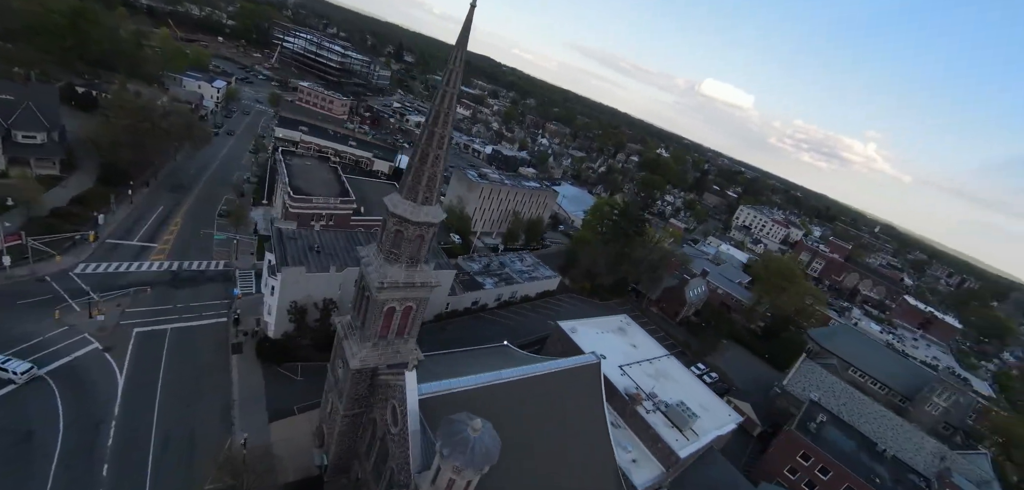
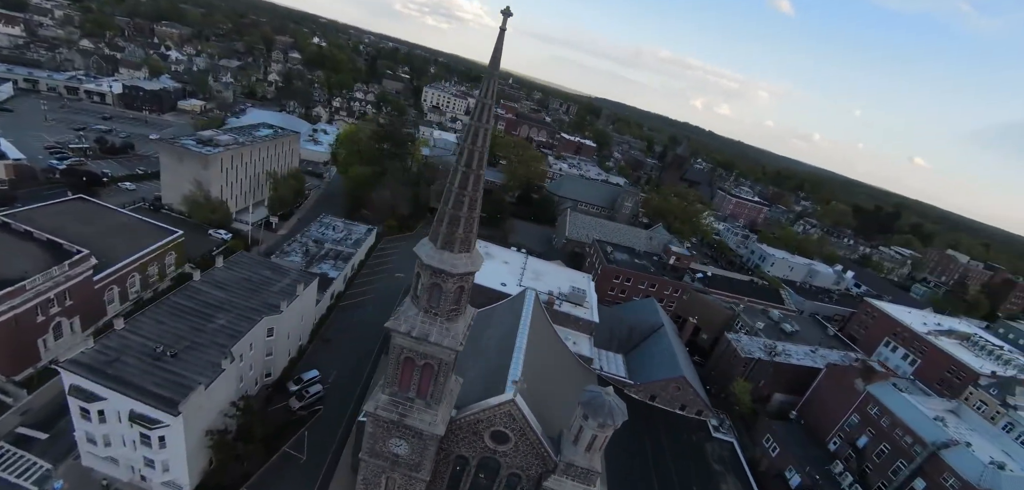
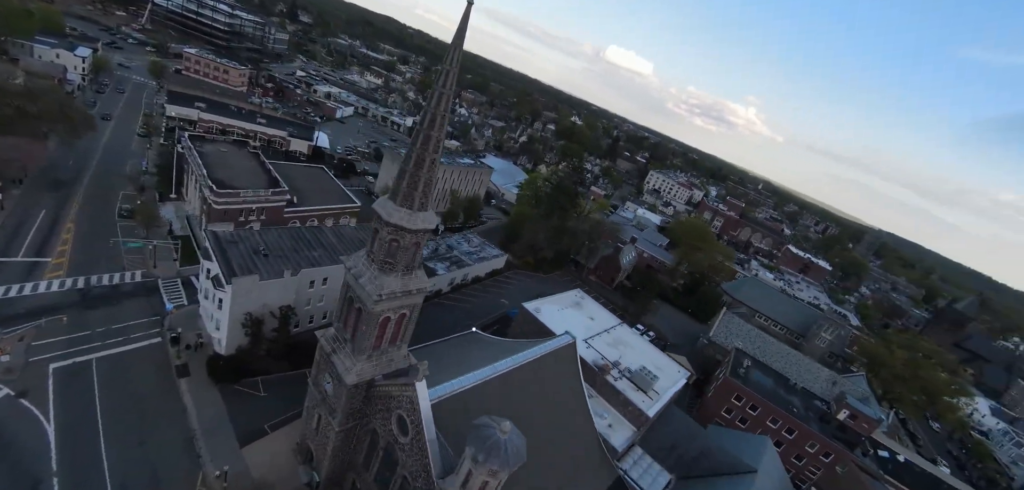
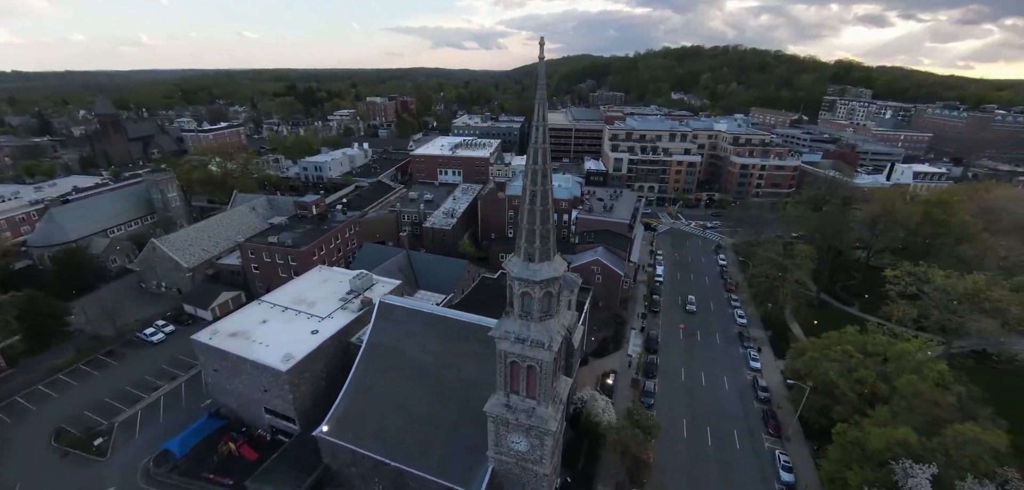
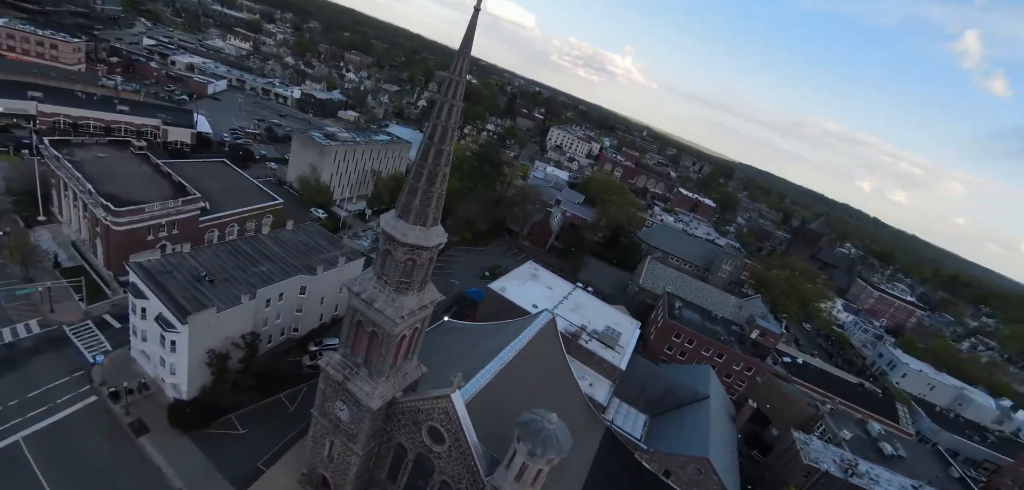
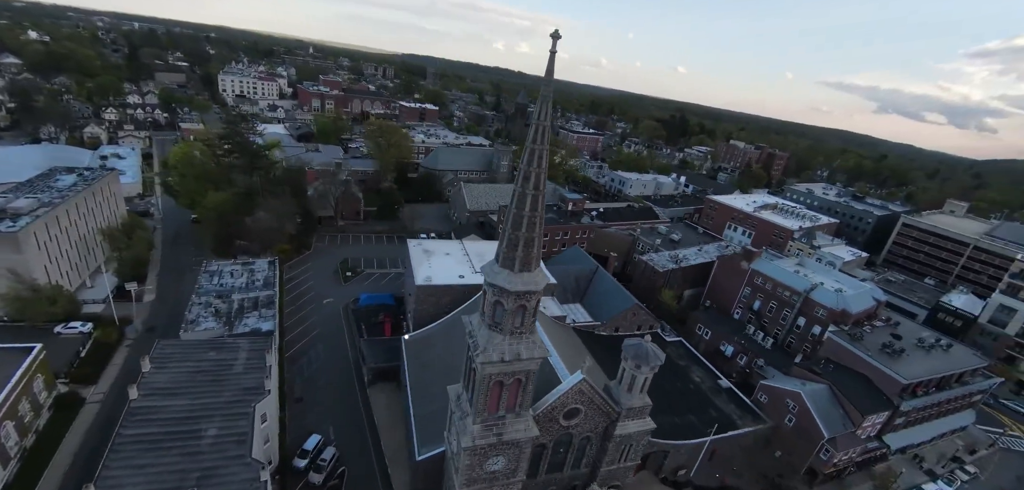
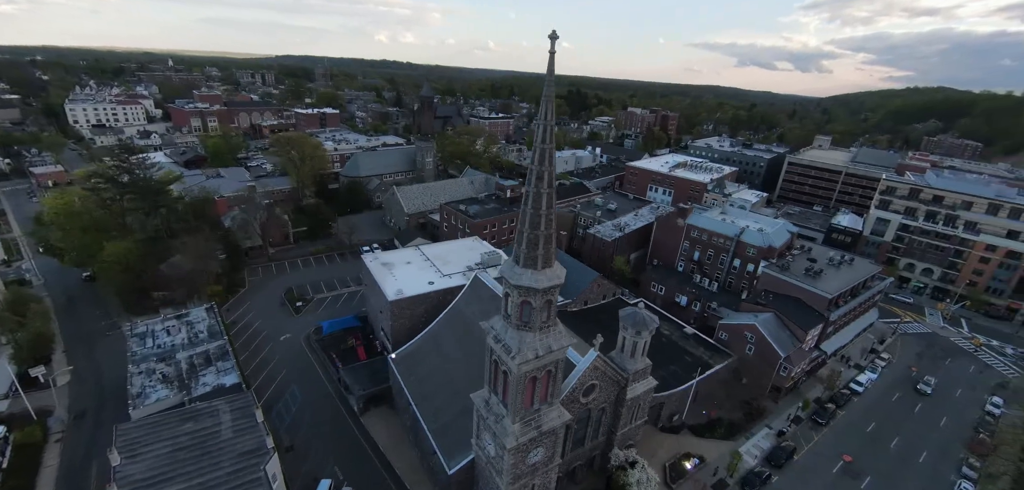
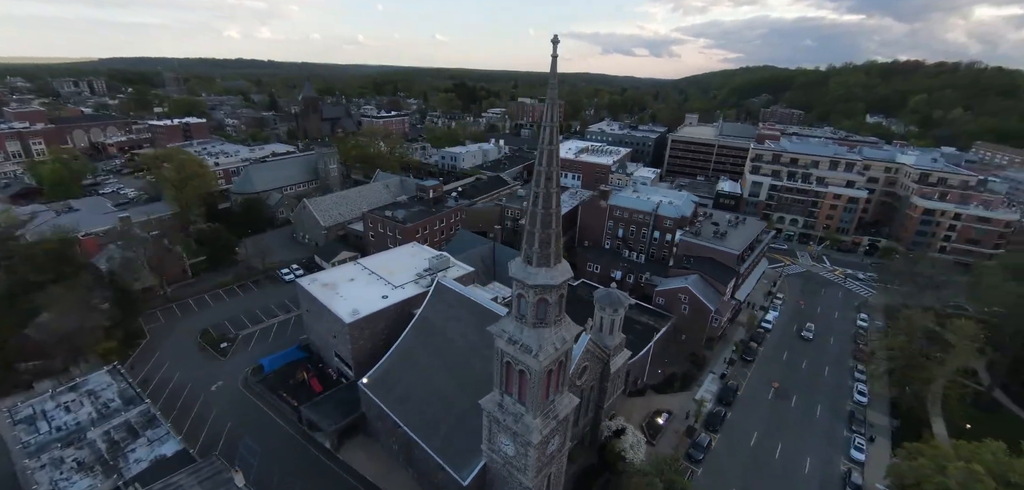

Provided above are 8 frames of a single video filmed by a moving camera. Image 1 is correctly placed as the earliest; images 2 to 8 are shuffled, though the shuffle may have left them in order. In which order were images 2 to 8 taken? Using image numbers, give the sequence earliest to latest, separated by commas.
3, 5, 2, 6, 7, 8, 4
